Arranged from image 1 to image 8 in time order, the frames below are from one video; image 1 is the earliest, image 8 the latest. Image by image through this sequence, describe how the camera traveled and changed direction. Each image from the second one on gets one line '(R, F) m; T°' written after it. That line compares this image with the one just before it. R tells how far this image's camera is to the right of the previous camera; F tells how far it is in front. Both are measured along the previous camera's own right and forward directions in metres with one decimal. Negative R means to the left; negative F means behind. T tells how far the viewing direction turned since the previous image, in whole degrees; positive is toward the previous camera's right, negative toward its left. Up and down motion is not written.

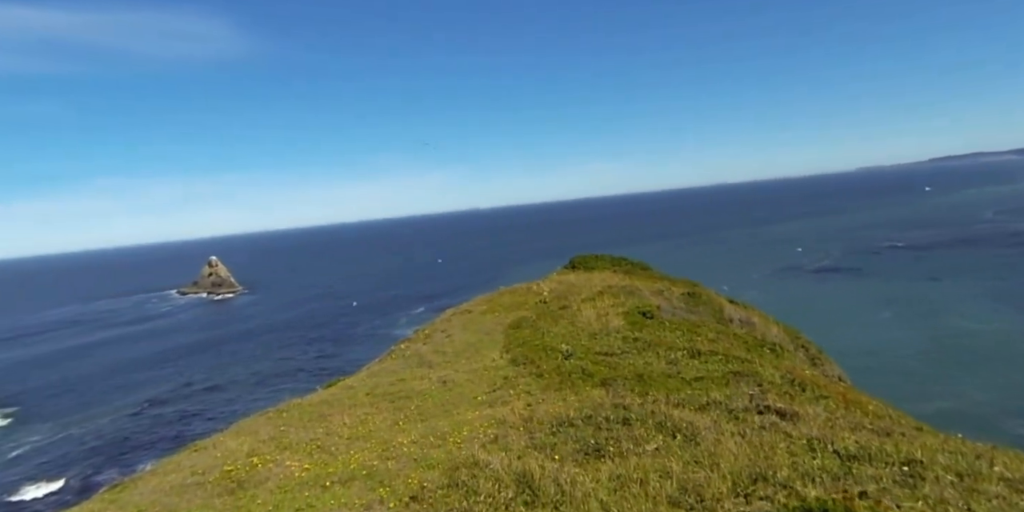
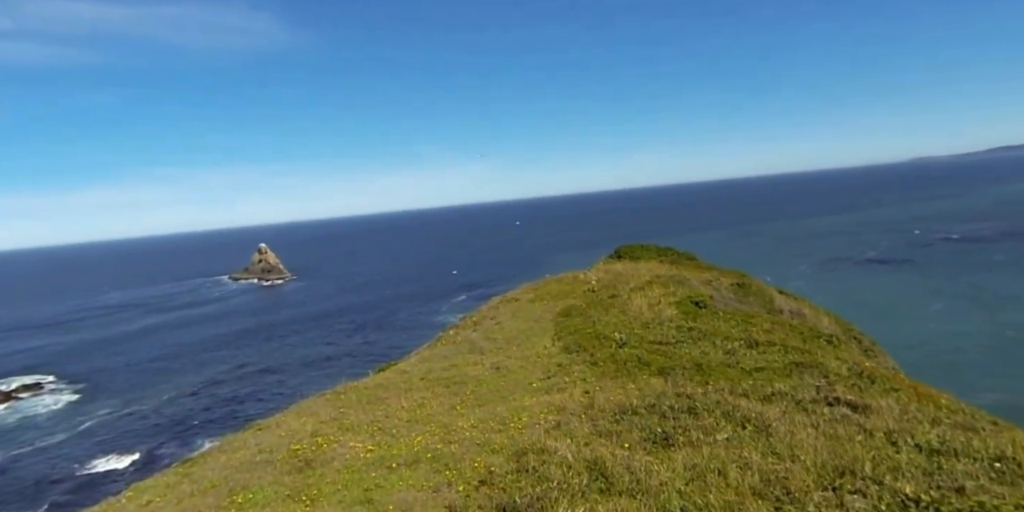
(-0.6, 0.0) m; -3°
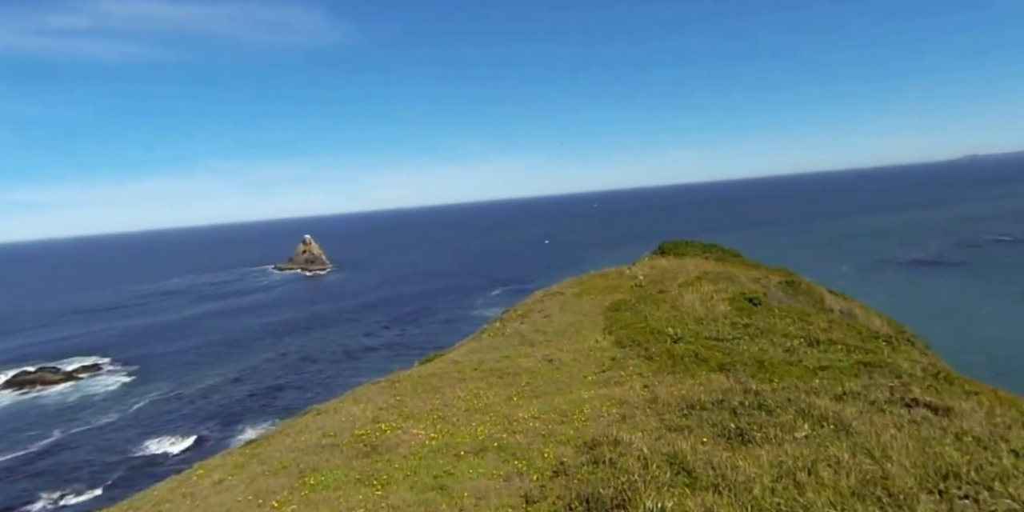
(-0.9, +0.1) m; -3°
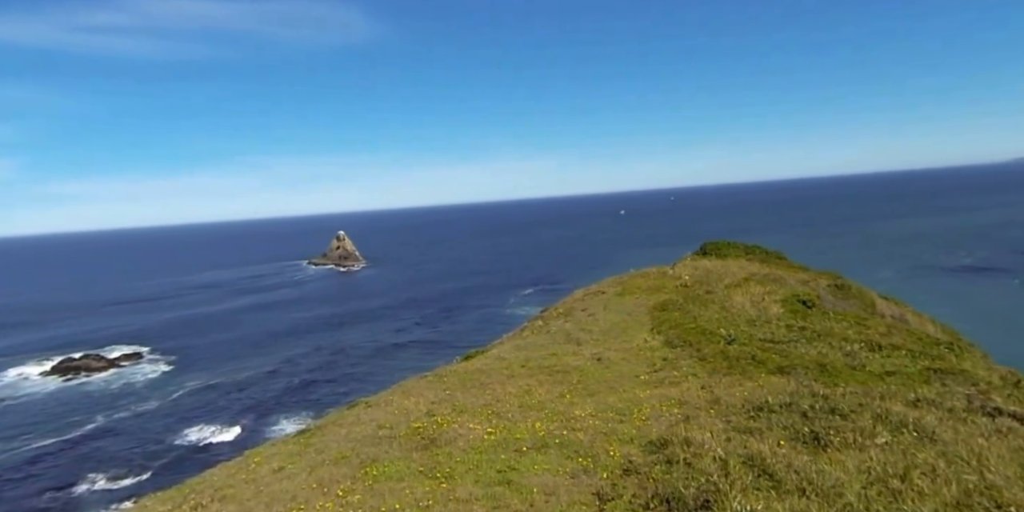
(-0.8, +0.2) m; -3°
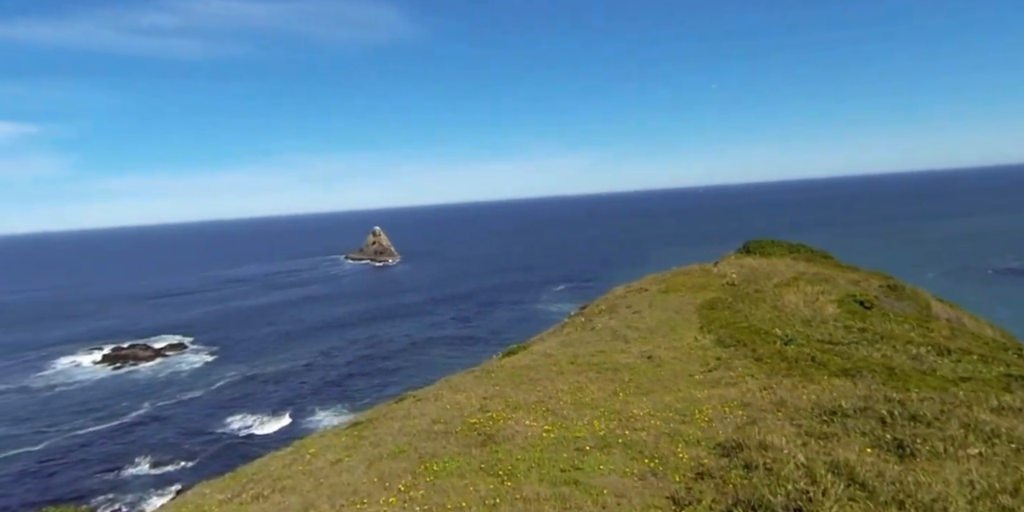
(-0.7, +0.3) m; -3°
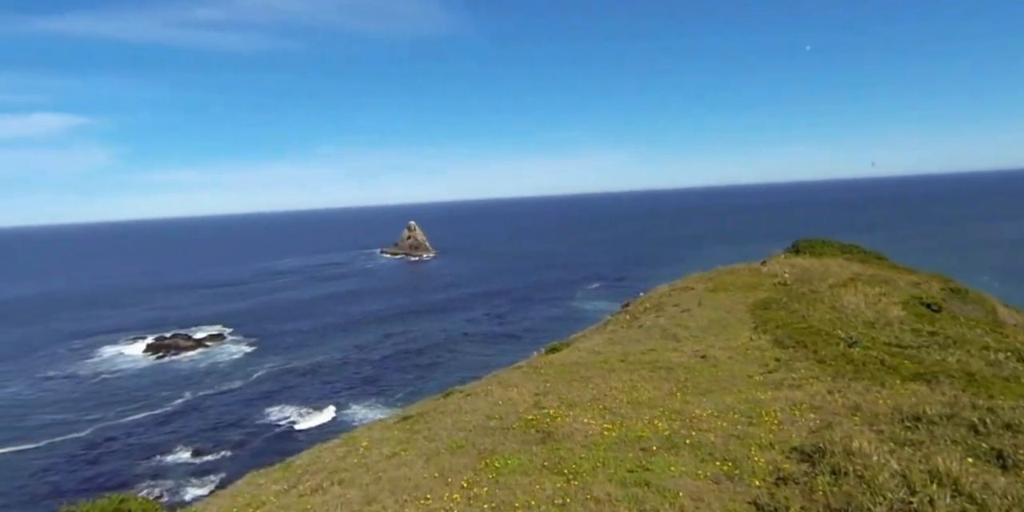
(-0.7, +0.4) m; -3°
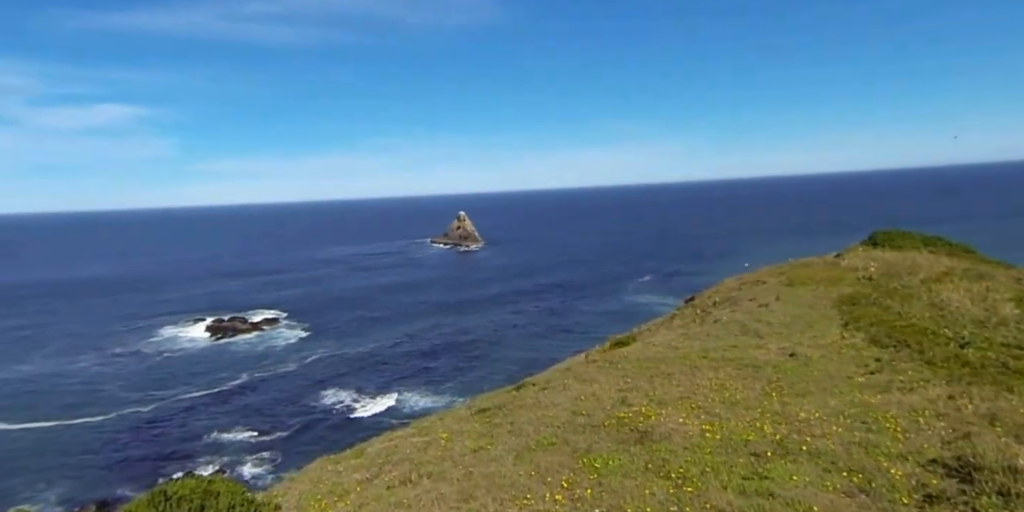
(-1.1, +0.9) m; -4°
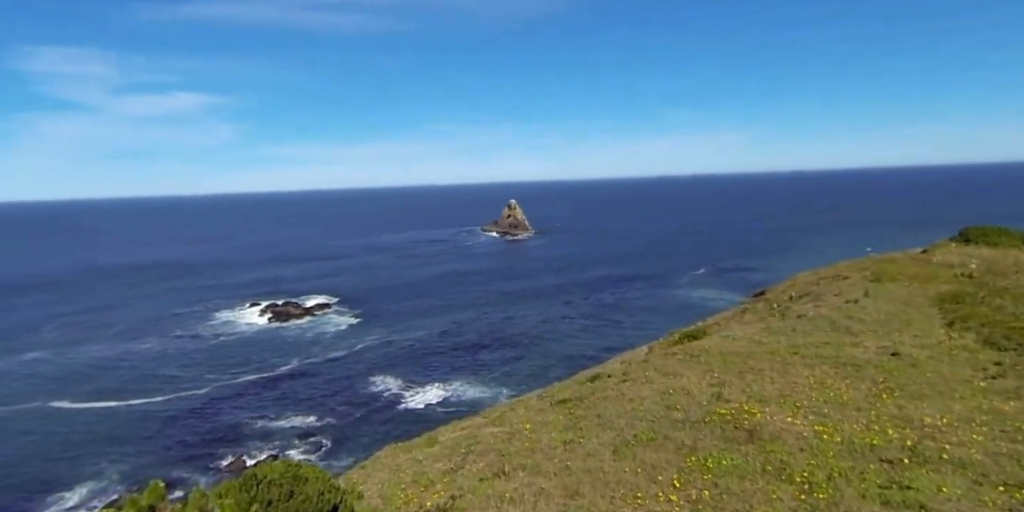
(-1.0, +1.0) m; -4°
